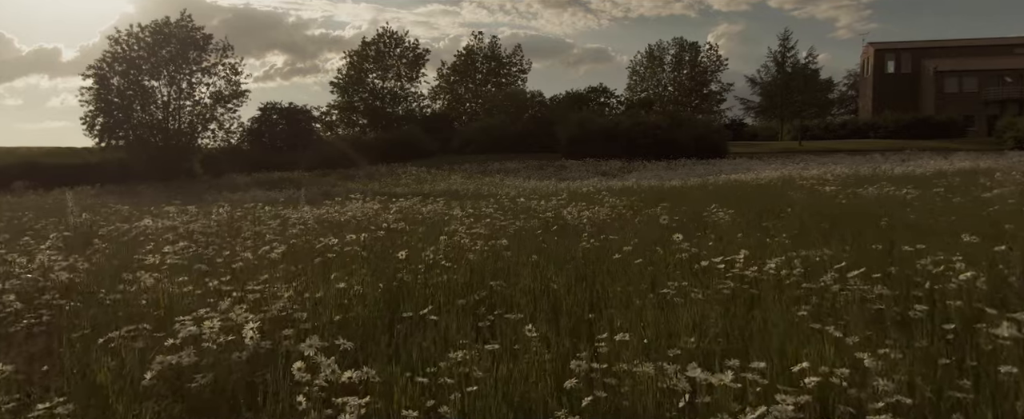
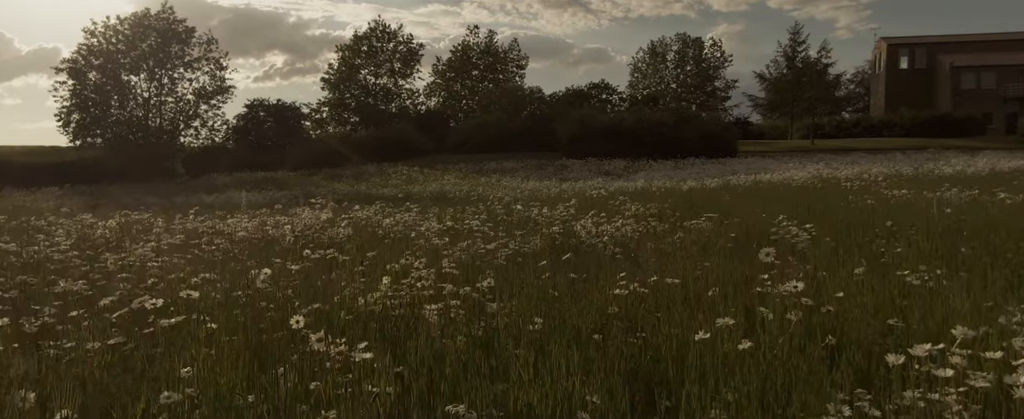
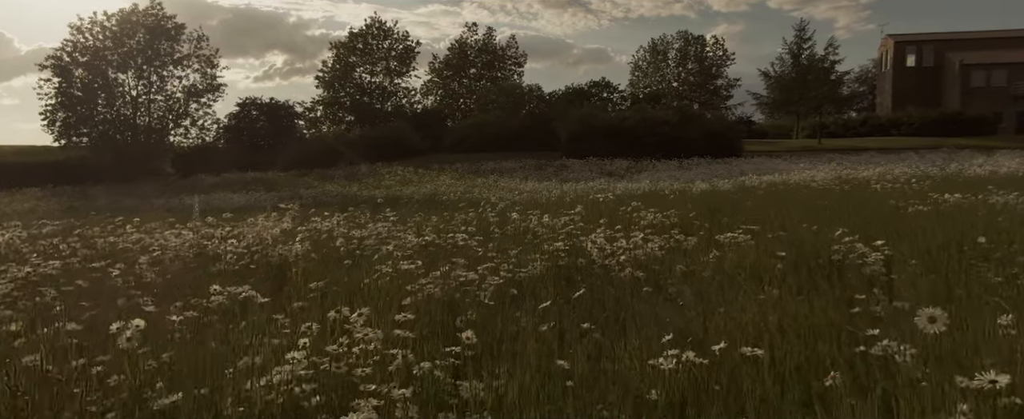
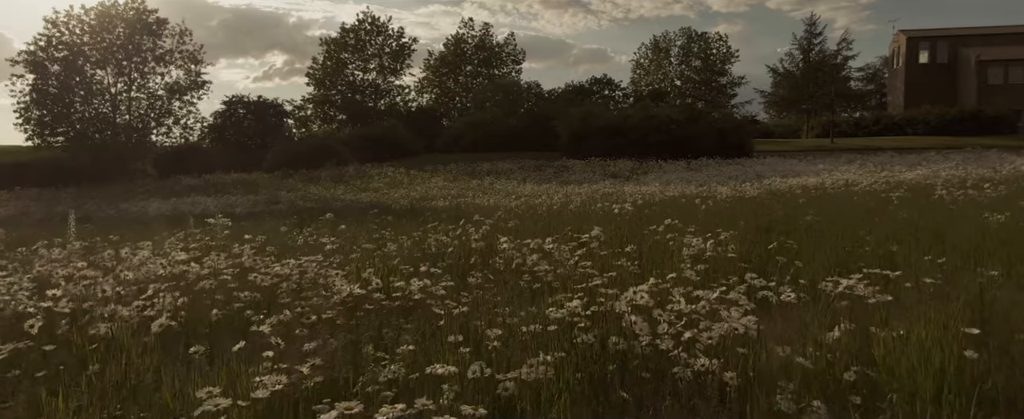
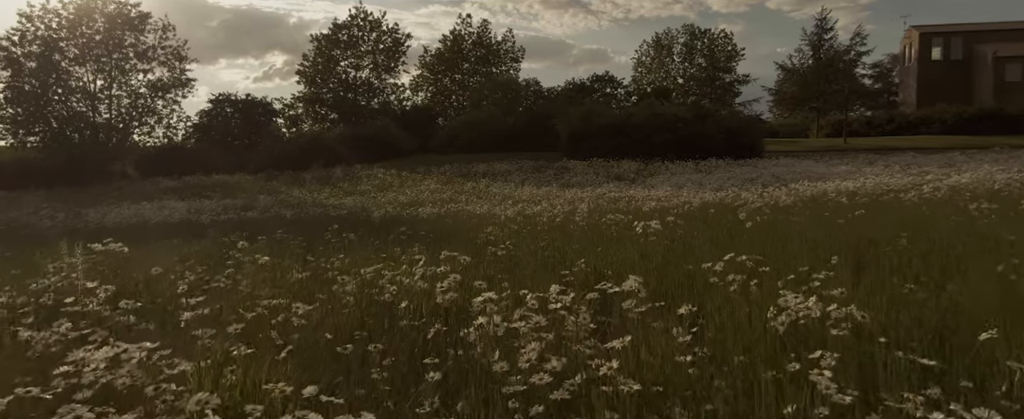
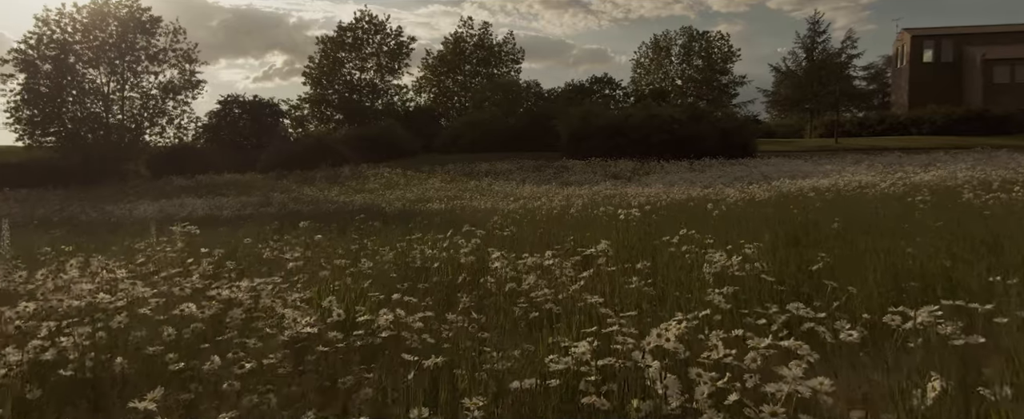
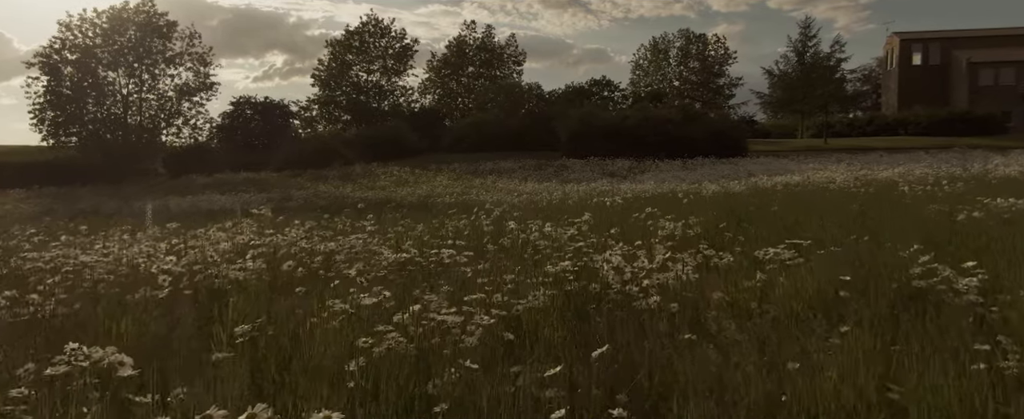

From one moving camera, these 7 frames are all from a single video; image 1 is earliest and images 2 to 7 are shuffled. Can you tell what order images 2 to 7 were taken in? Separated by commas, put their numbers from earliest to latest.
2, 3, 7, 4, 6, 5
